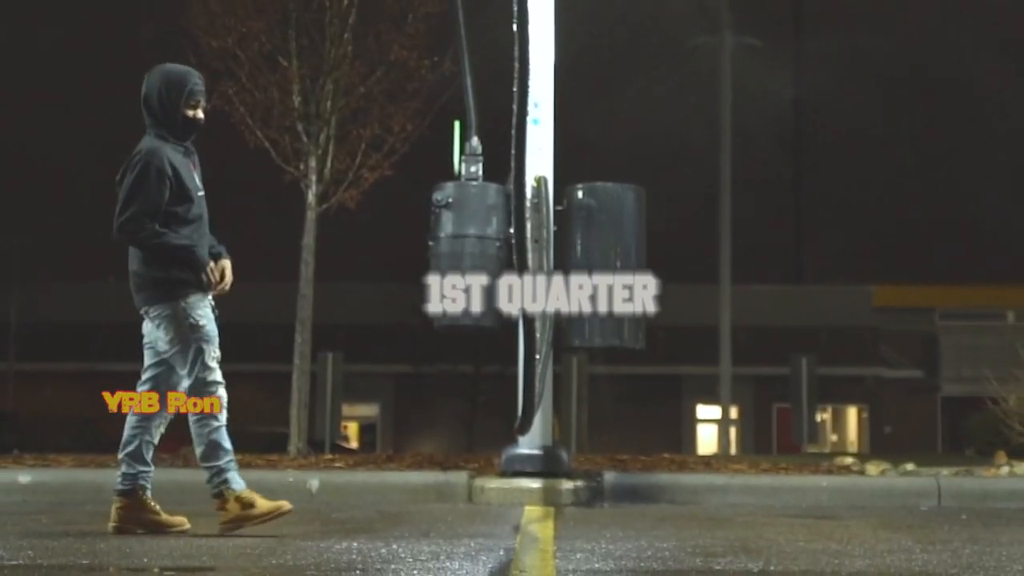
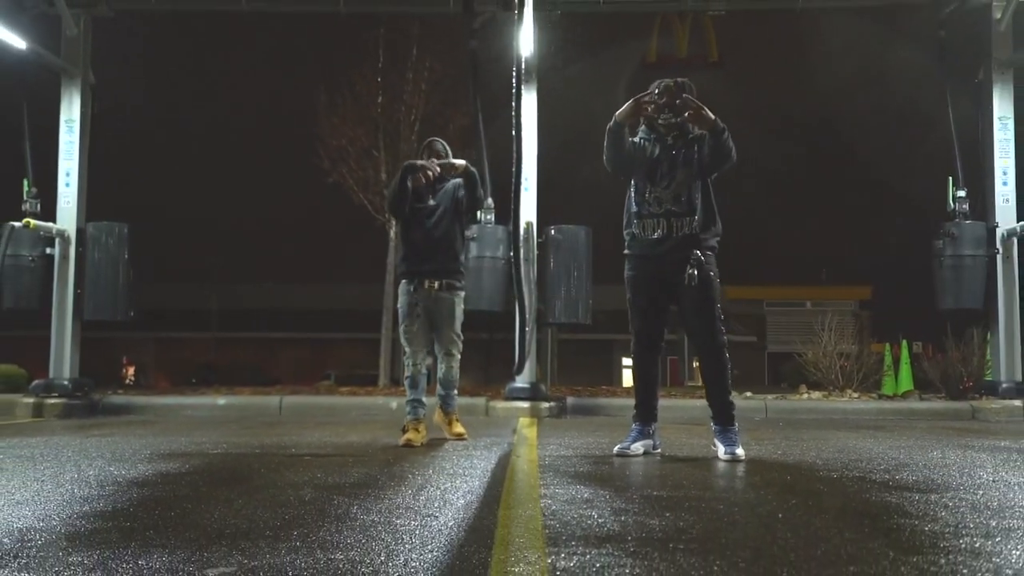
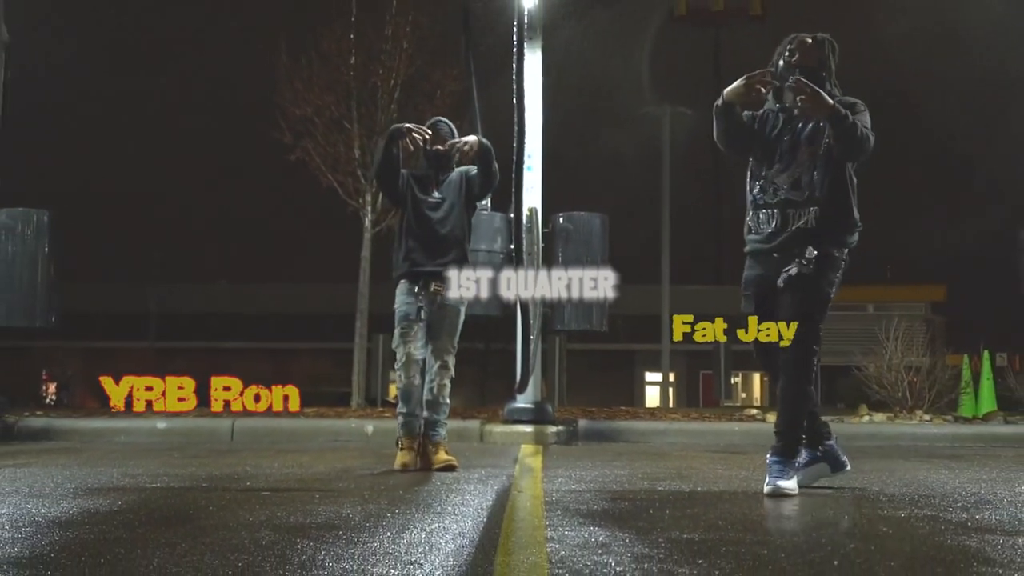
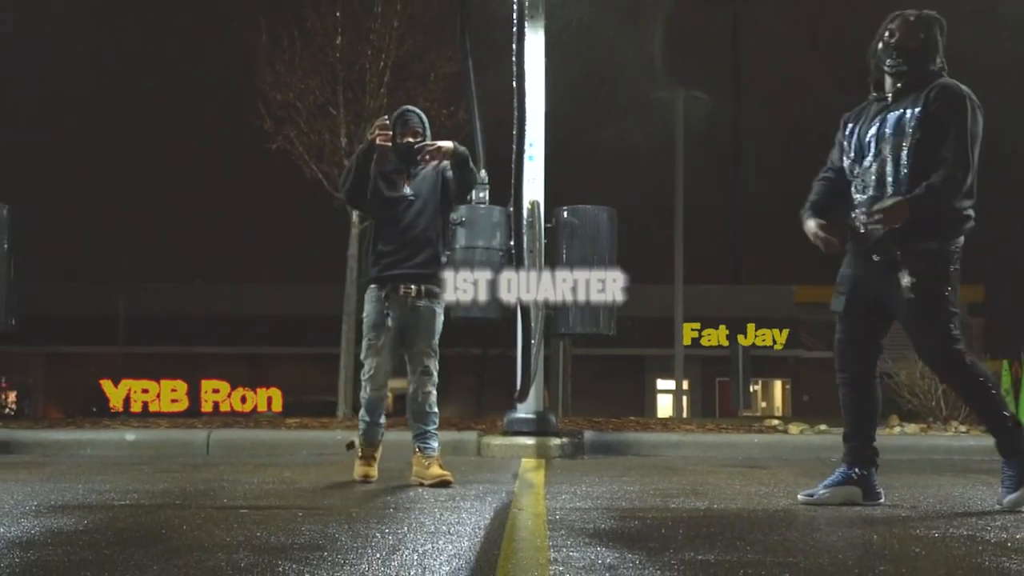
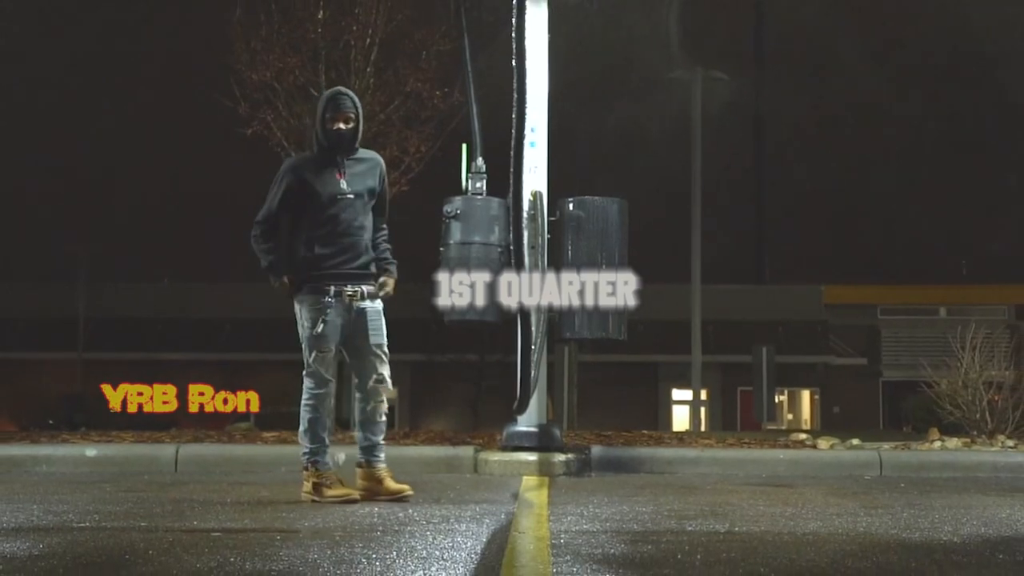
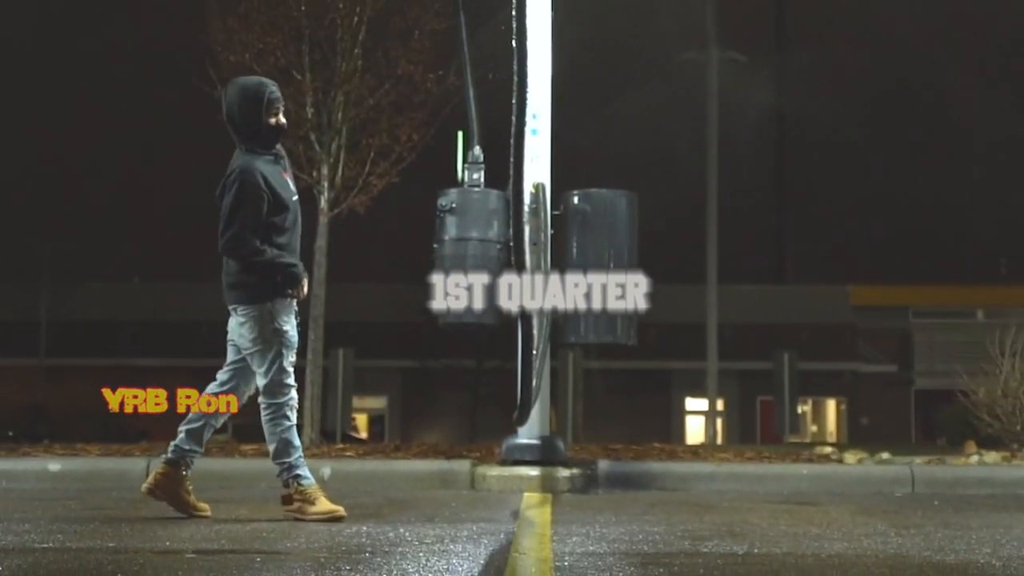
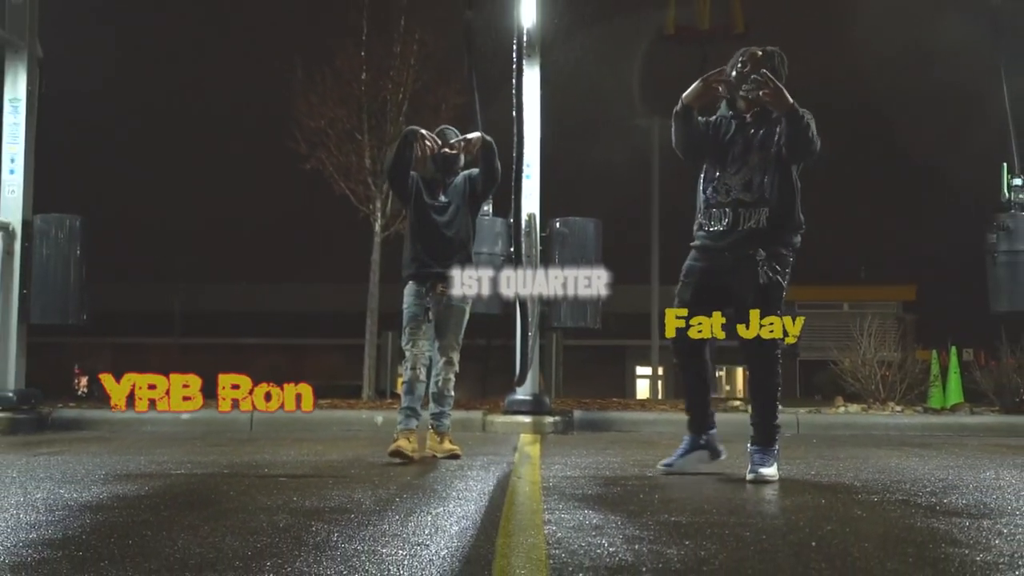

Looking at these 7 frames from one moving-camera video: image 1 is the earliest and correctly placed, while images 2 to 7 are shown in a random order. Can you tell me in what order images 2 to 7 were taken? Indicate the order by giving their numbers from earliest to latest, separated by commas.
6, 5, 4, 3, 7, 2
